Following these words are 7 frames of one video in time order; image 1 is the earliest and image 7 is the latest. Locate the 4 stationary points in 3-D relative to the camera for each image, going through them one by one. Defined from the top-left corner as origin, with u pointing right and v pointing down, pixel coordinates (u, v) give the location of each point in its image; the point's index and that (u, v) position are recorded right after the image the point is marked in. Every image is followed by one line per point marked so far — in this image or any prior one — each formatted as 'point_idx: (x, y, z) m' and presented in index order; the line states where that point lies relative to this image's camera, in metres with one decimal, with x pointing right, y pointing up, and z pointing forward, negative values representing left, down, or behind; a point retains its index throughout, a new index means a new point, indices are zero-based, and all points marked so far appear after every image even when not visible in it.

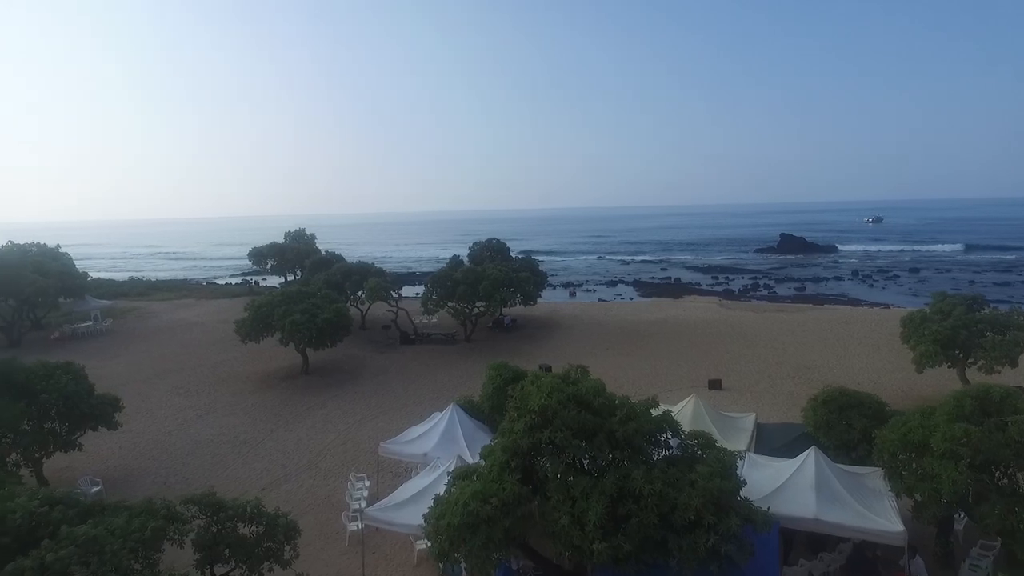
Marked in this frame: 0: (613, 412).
0: (+1.5, -1.8, +9.1) m
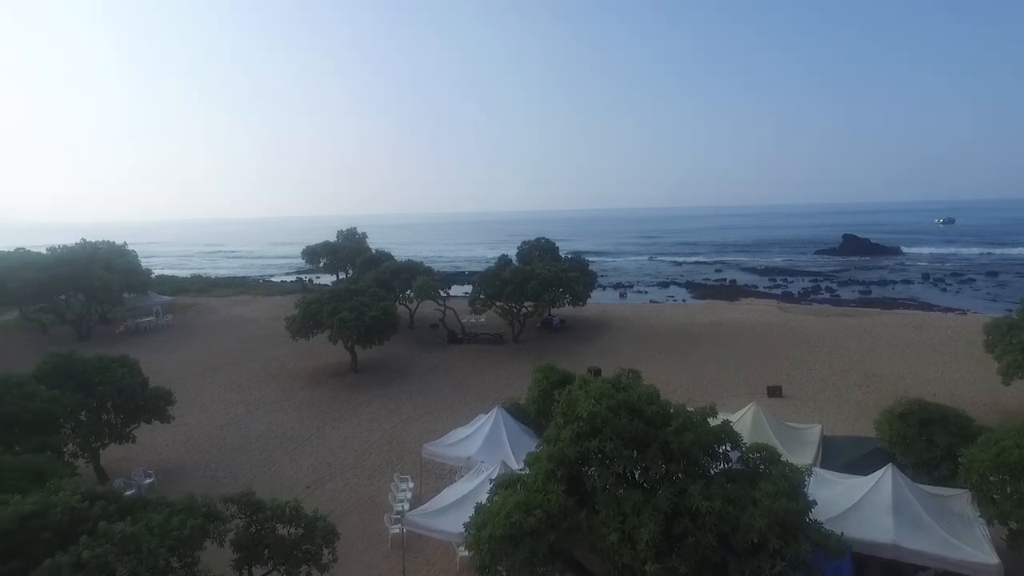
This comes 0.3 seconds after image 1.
0: (+2.1, -1.8, +8.5) m
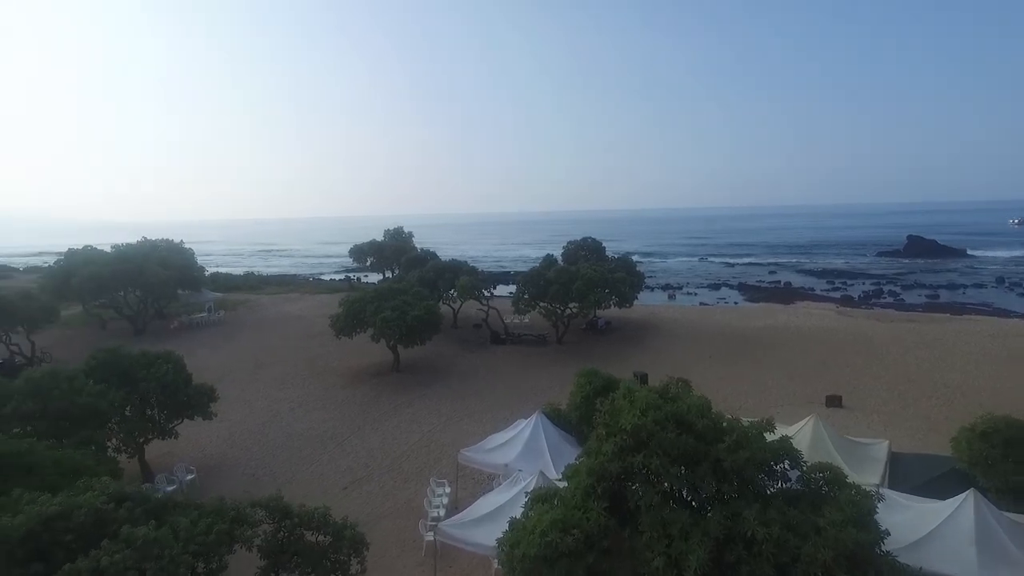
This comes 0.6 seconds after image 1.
0: (+2.6, -1.9, +7.8) m
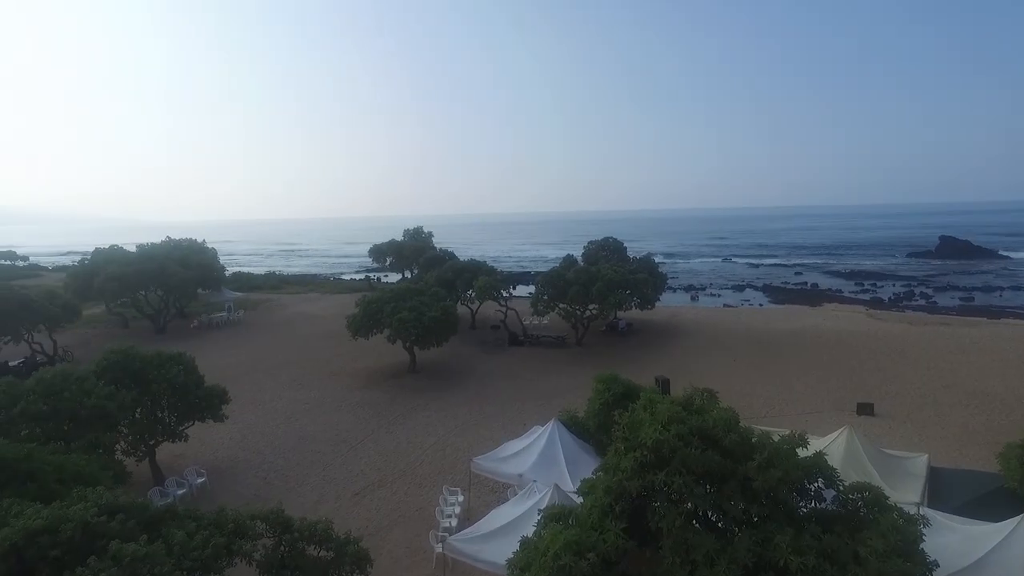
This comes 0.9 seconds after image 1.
0: (+2.7, -1.9, +7.1) m
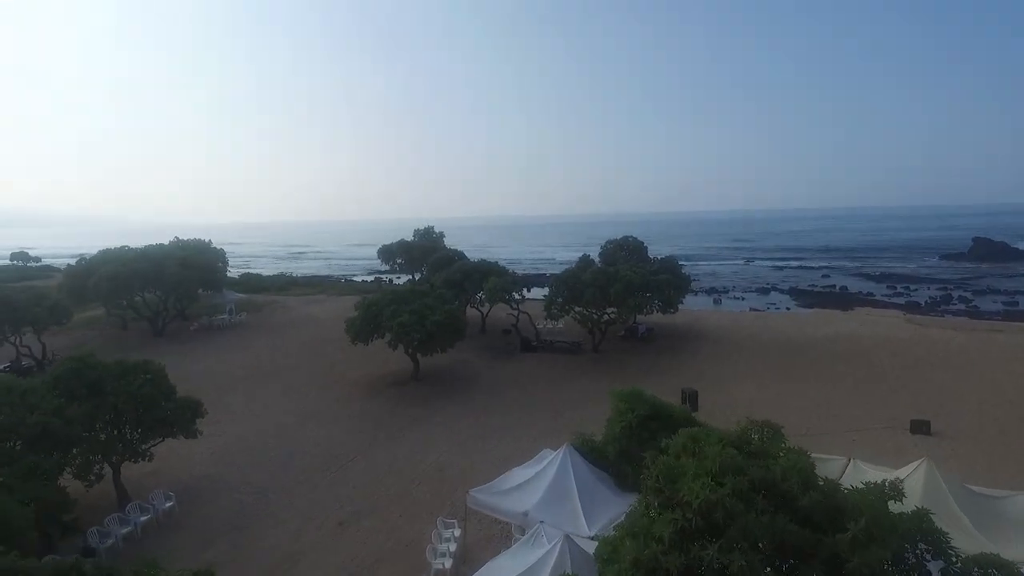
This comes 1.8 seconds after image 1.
0: (+2.6, -1.9, +5.1) m
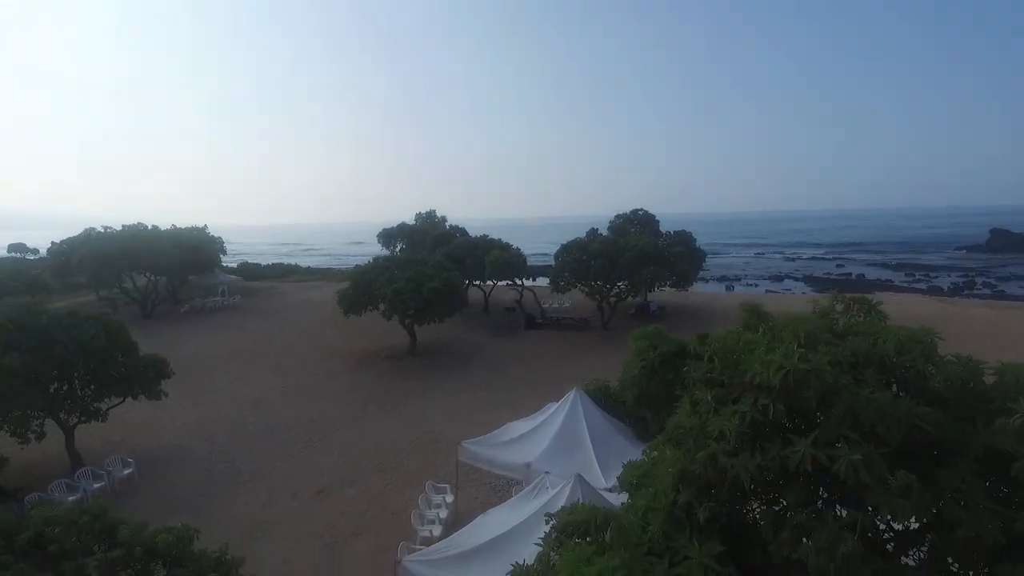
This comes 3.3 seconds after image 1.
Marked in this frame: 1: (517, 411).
0: (+2.6, -0.6, +3.4) m
1: (+0.2, -3.3, +17.6) m
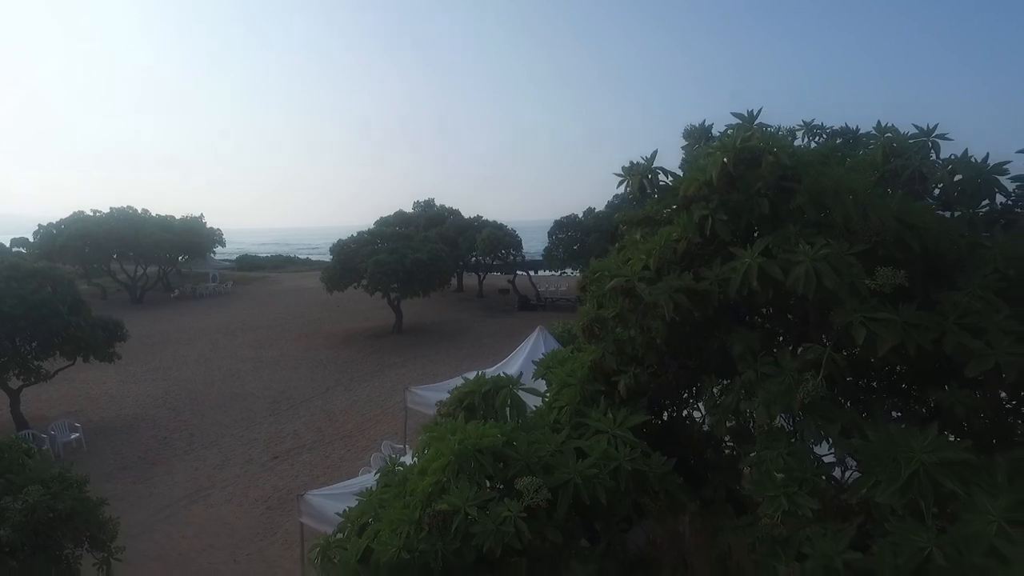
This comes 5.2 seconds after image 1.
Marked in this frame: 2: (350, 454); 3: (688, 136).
0: (+2.0, +0.3, +2.5) m
1: (-0.3, -2.4, +16.6) m
2: (-2.9, -2.9, +11.2) m
3: (+0.9, +0.7, +3.4) m
